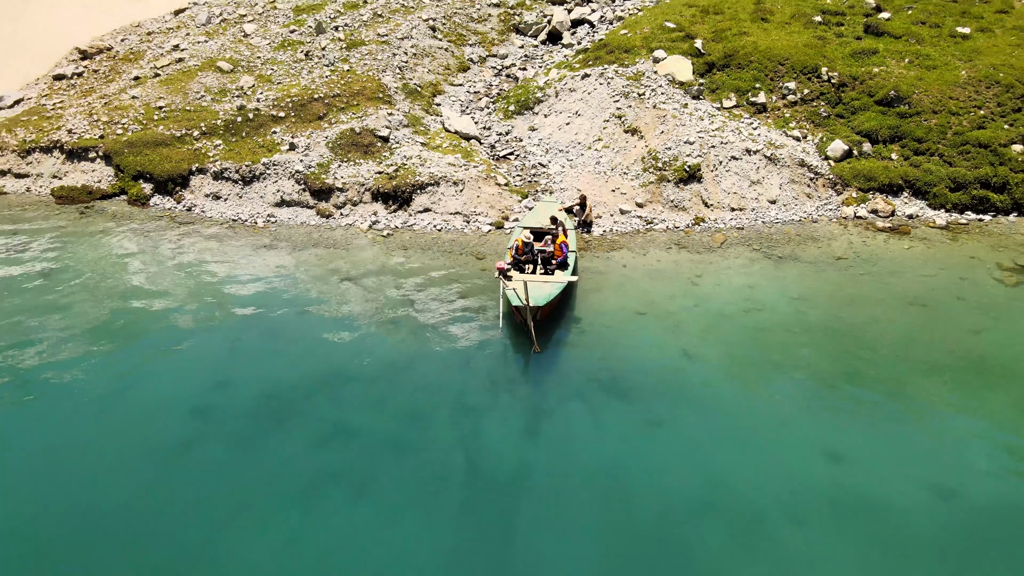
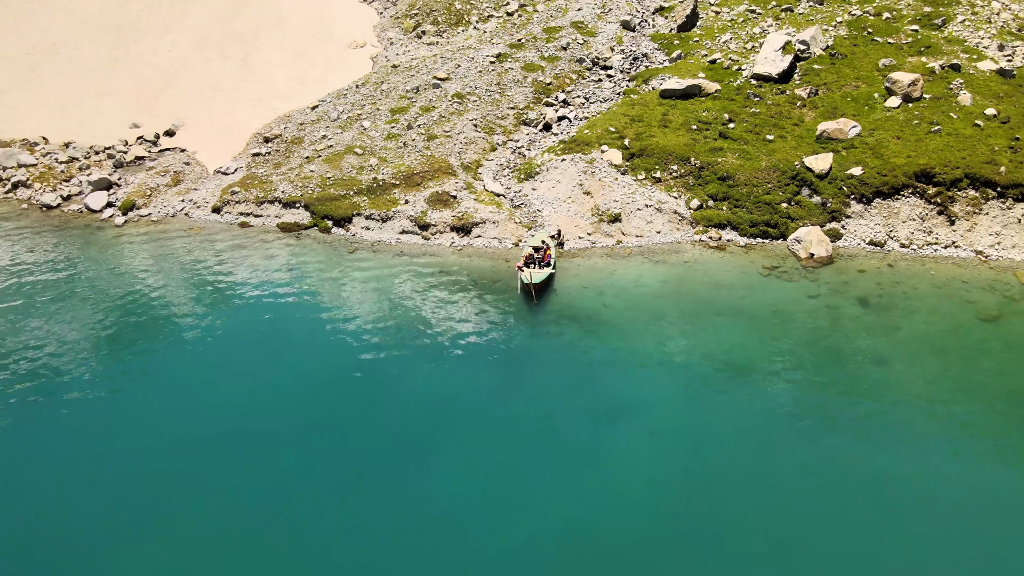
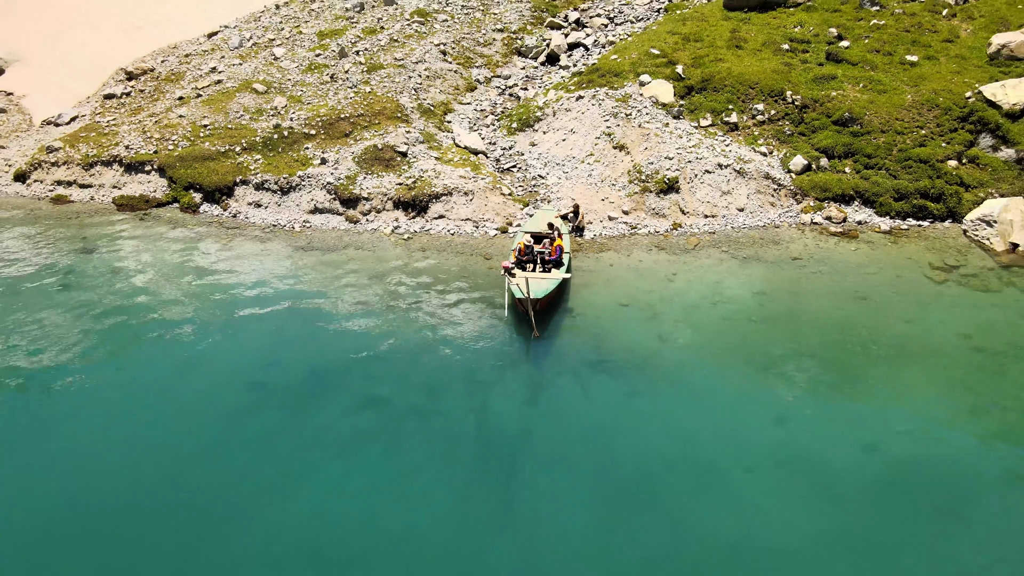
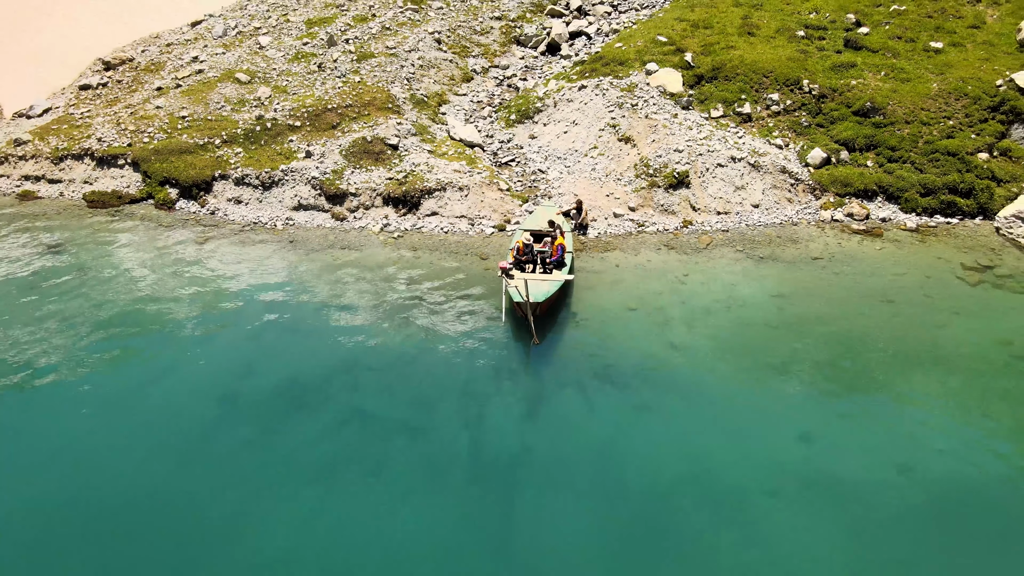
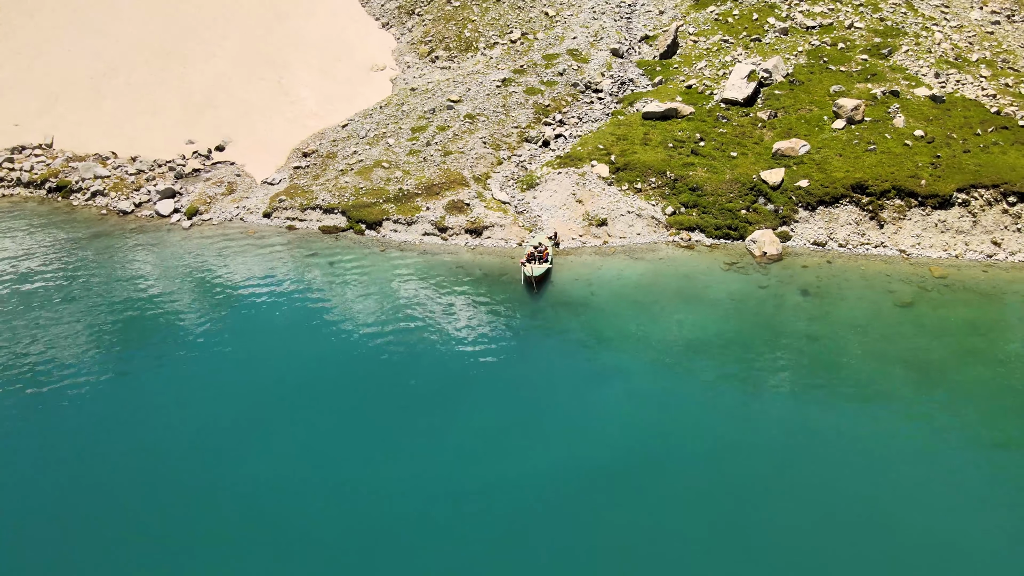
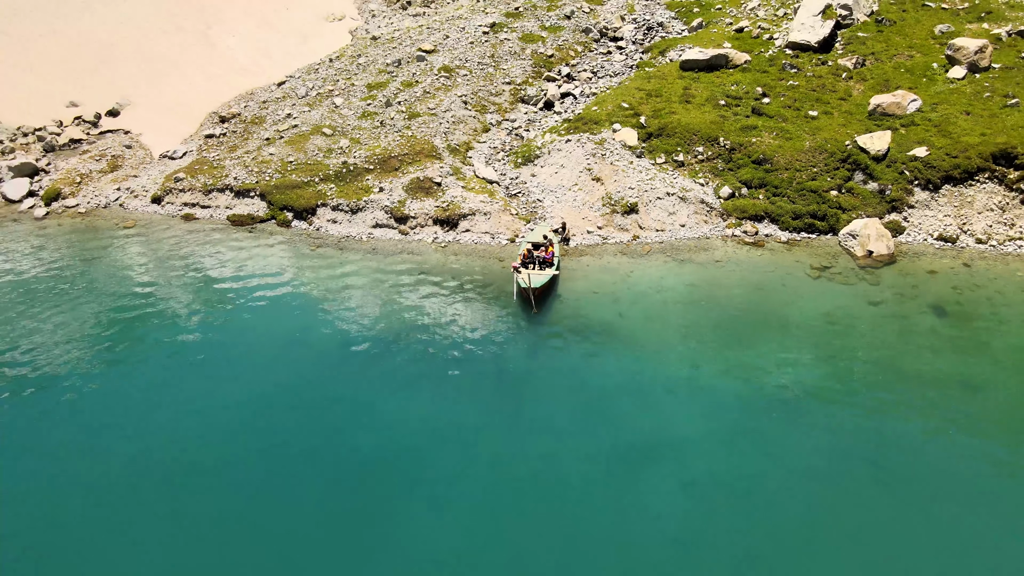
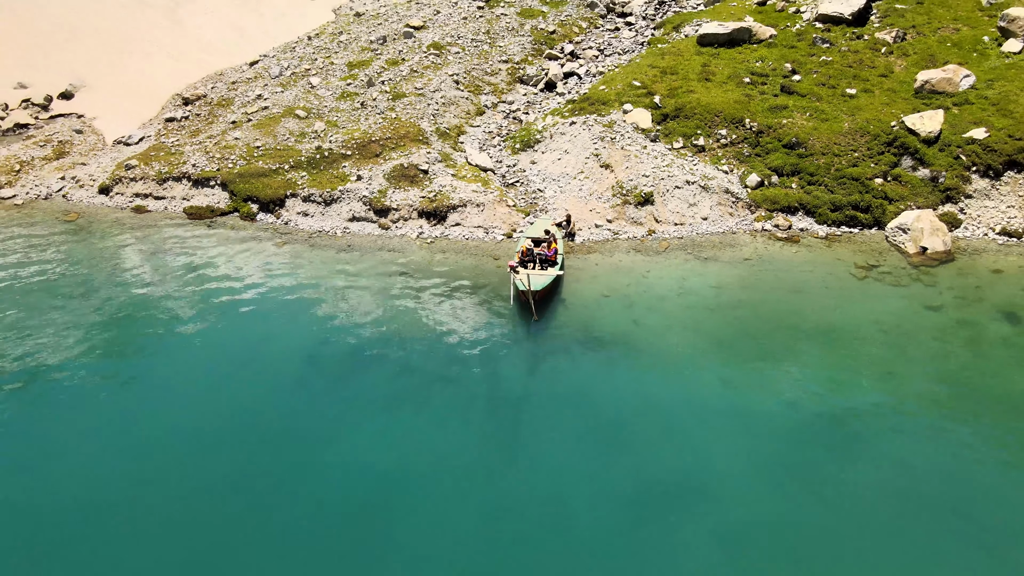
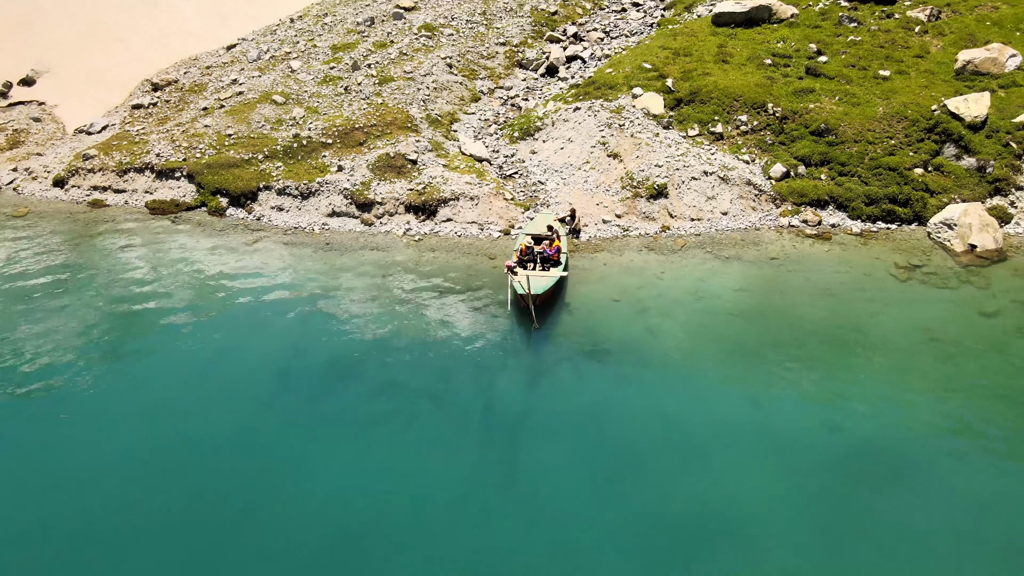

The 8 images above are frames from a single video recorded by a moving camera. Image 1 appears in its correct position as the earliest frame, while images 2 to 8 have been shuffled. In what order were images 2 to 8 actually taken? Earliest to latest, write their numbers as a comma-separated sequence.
4, 3, 8, 7, 6, 2, 5
